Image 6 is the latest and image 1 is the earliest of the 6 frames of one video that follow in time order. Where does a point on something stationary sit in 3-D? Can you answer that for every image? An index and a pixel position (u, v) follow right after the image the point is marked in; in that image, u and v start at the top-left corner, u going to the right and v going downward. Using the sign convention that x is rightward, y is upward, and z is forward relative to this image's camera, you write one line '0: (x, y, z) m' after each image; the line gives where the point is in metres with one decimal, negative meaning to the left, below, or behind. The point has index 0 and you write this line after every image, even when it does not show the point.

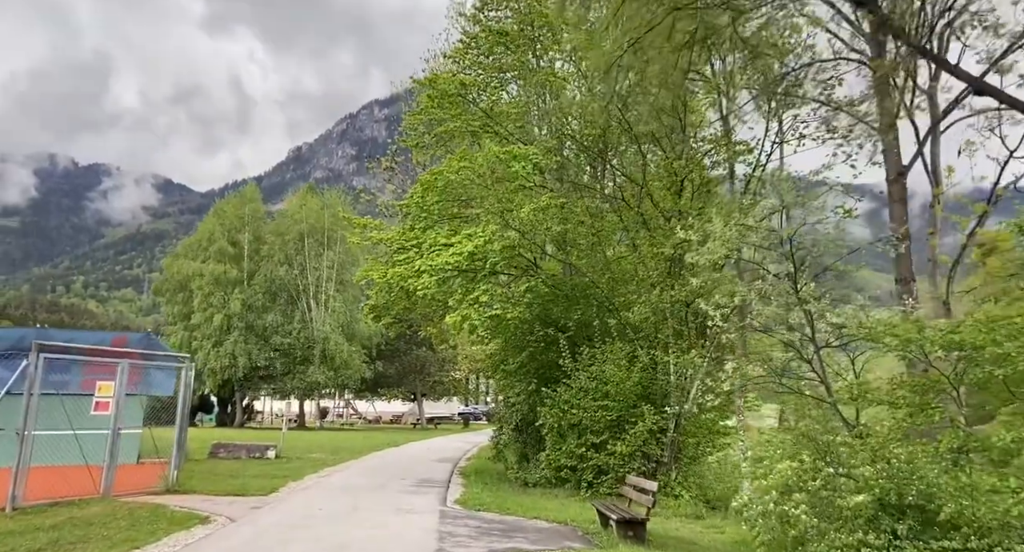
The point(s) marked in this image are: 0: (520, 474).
0: (+0.1, -4.6, +18.8) m
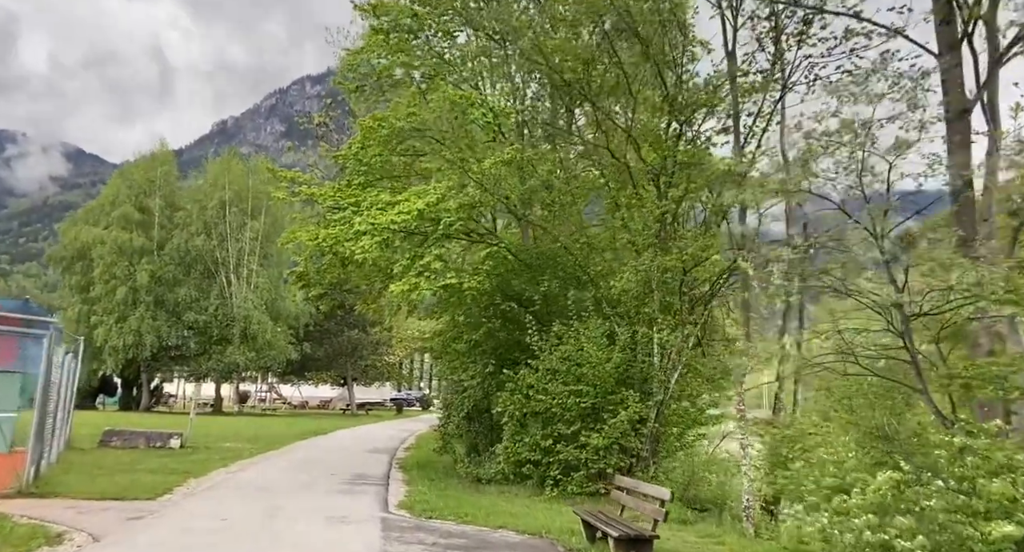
0: (-0.9, -3.8, +16.2) m
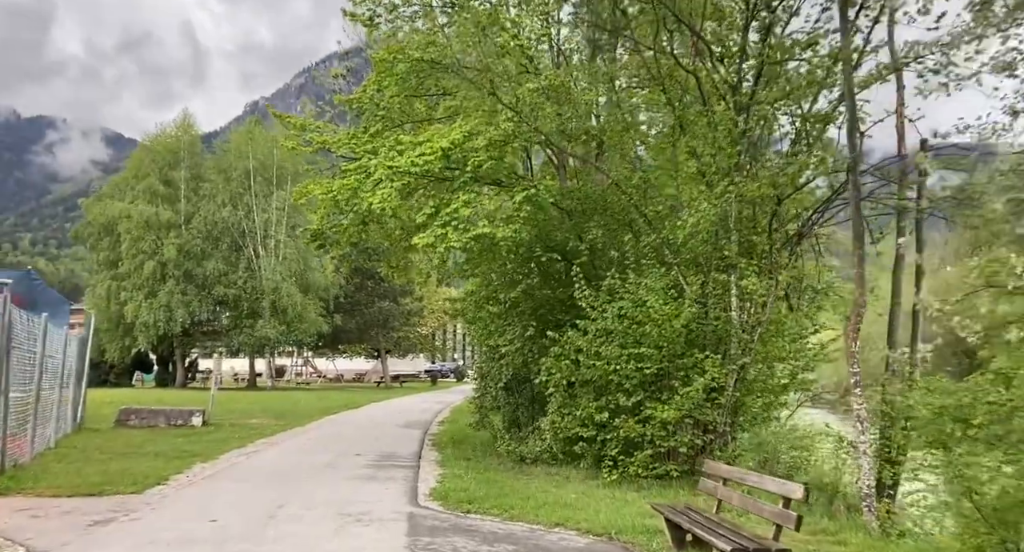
0: (0.0, -2.9, +14.0) m
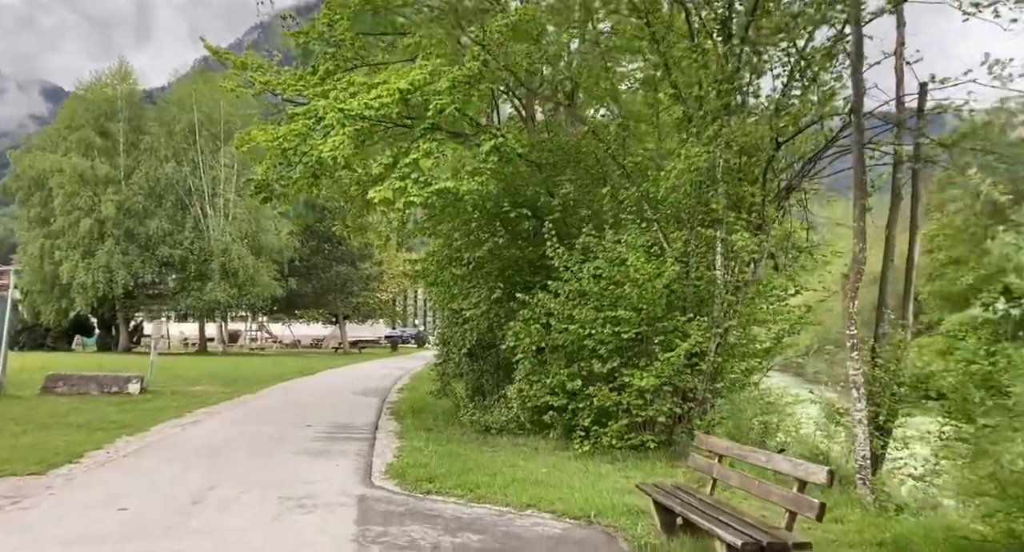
0: (-0.6, -2.3, +13.1) m
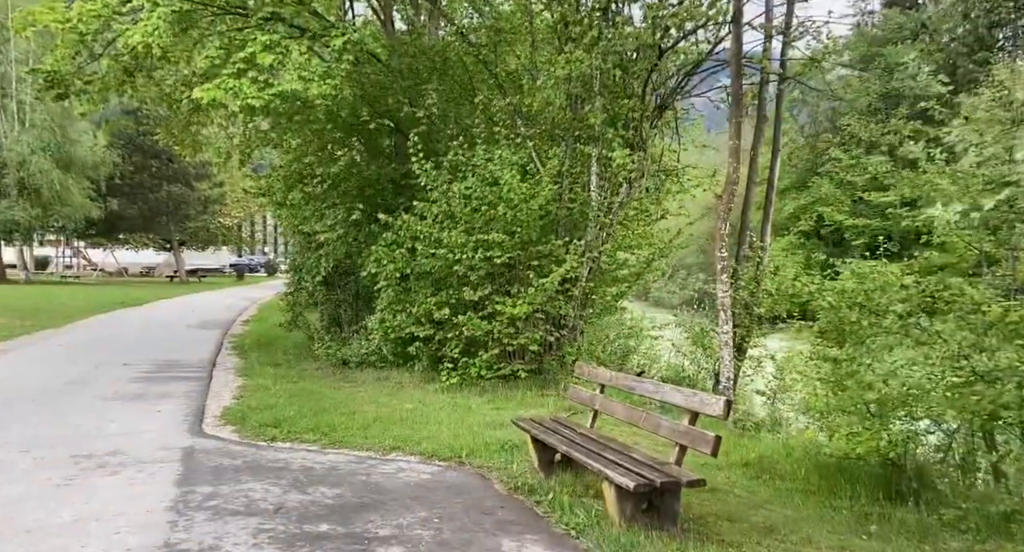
0: (-2.7, -1.1, +12.1) m
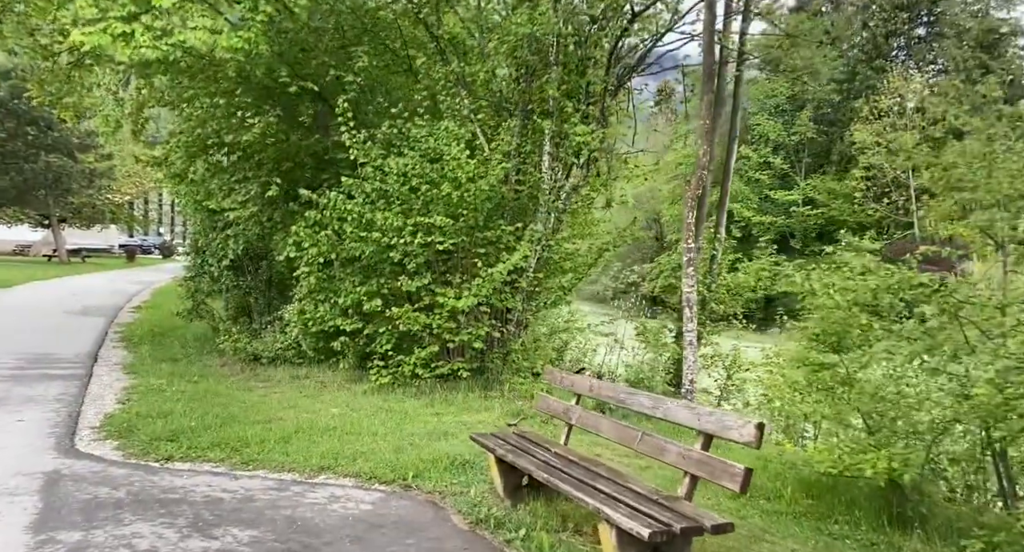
0: (-3.5, -0.9, +10.7) m
